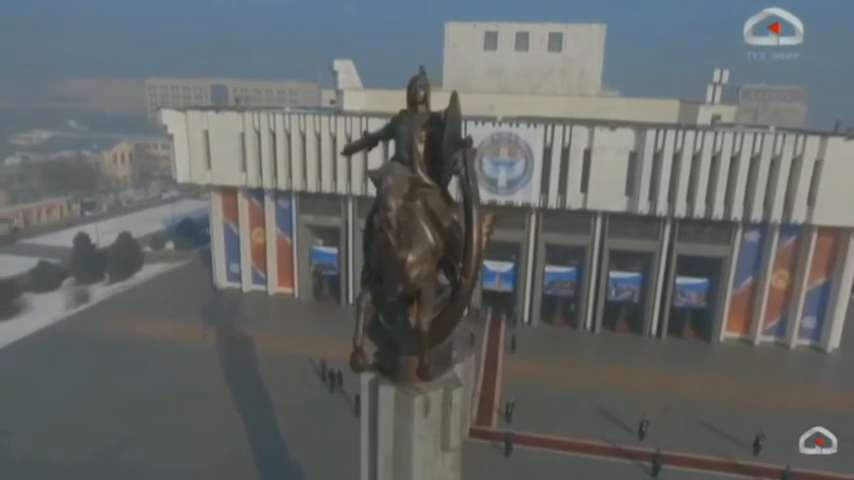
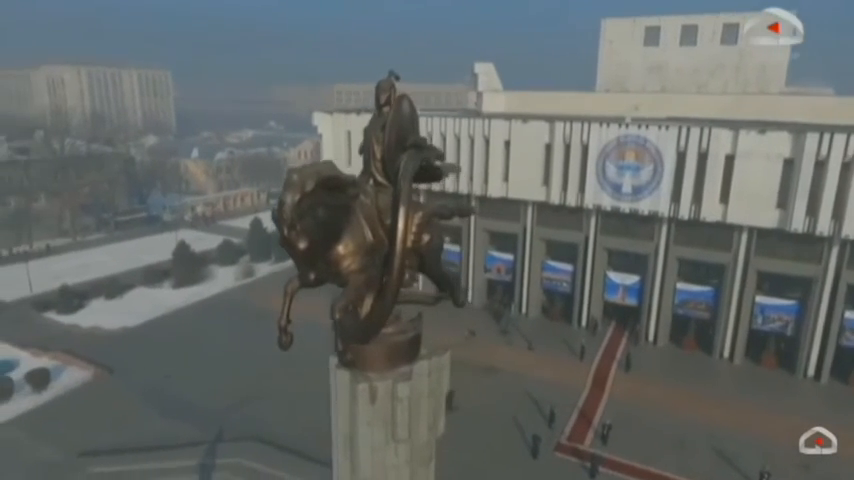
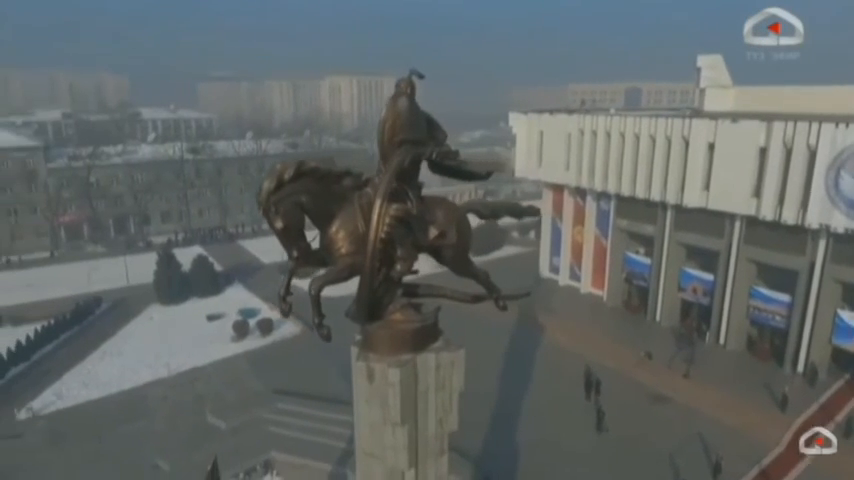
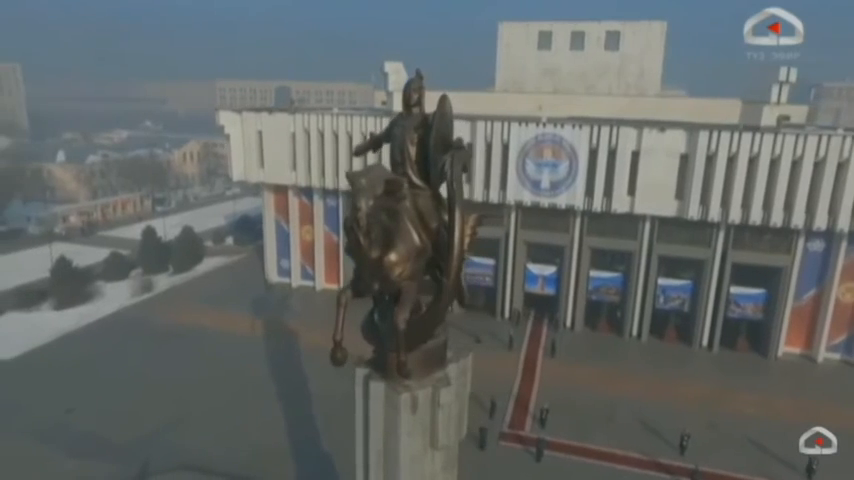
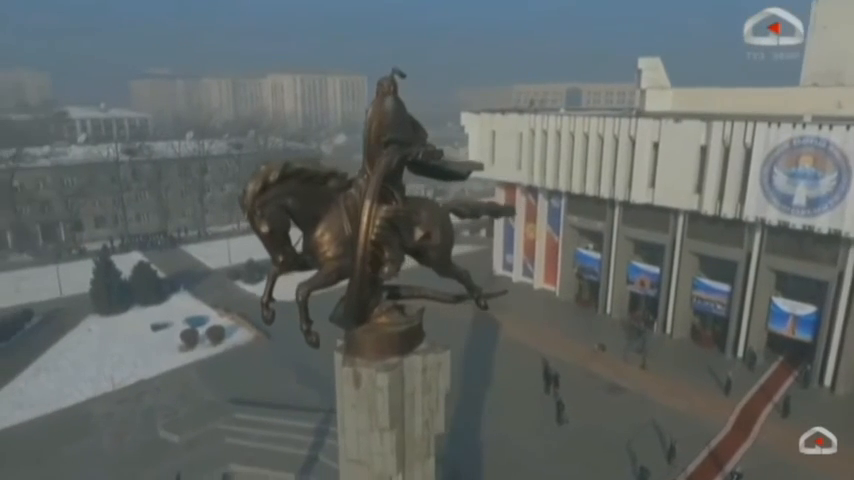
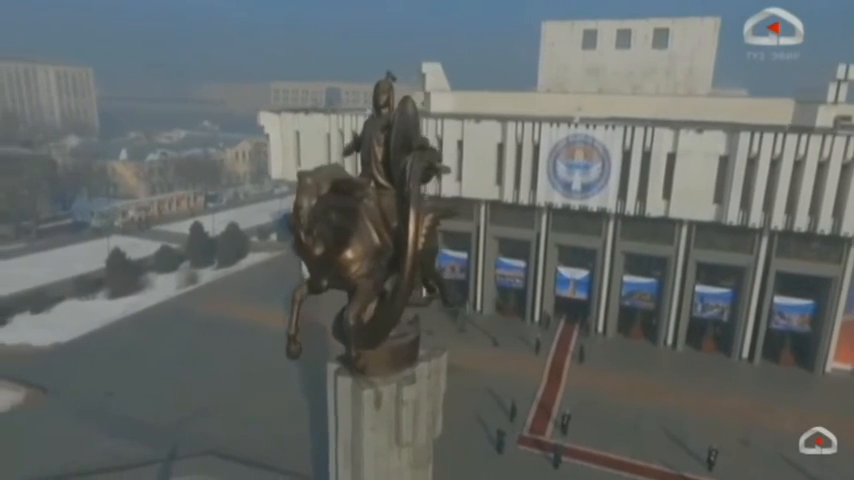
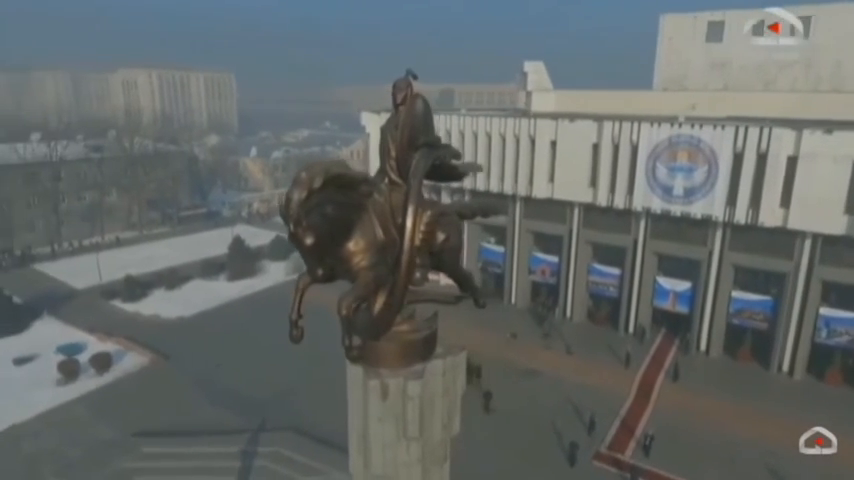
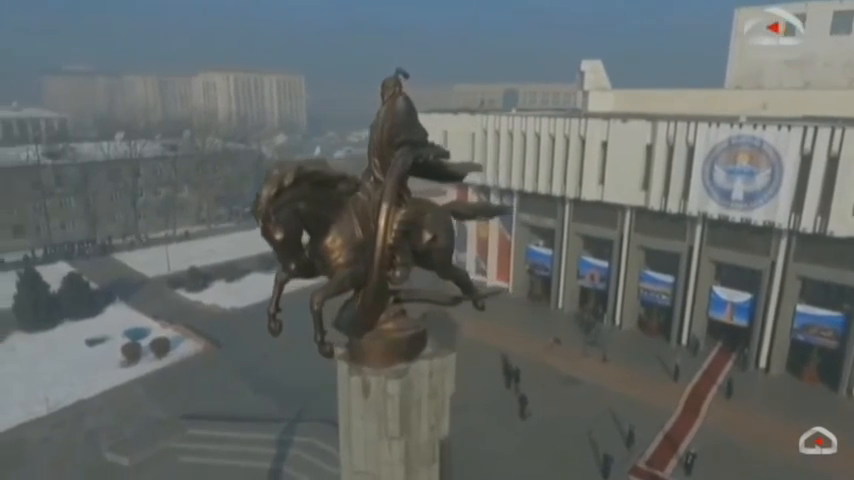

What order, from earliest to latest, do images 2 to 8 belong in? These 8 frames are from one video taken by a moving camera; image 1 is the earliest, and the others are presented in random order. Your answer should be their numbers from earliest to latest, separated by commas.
4, 6, 2, 7, 8, 5, 3
